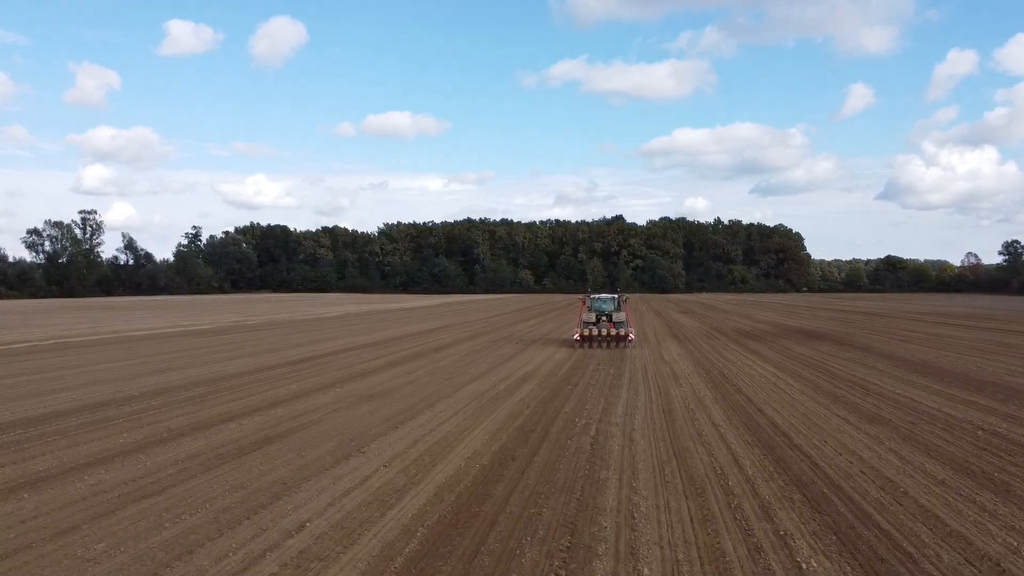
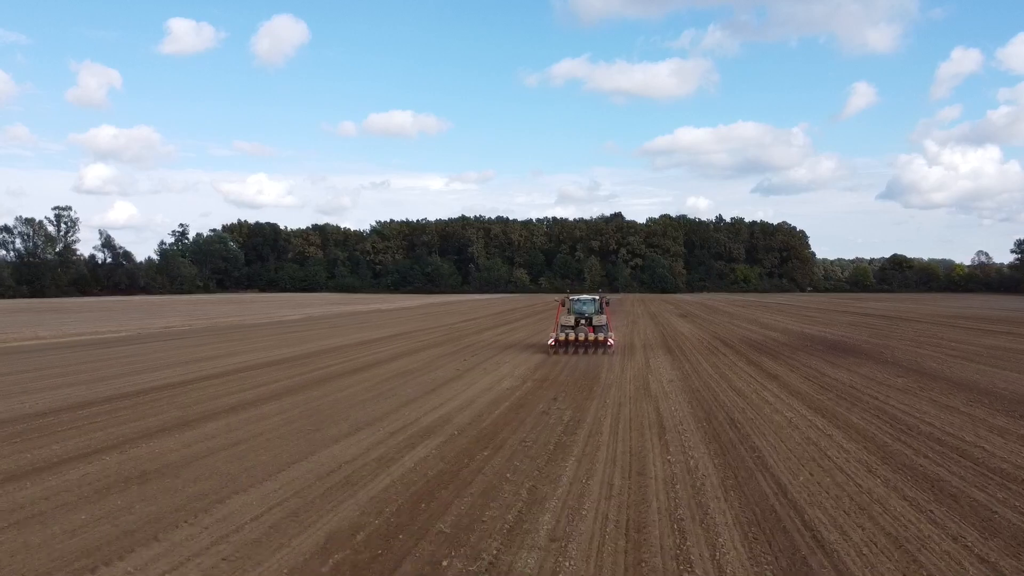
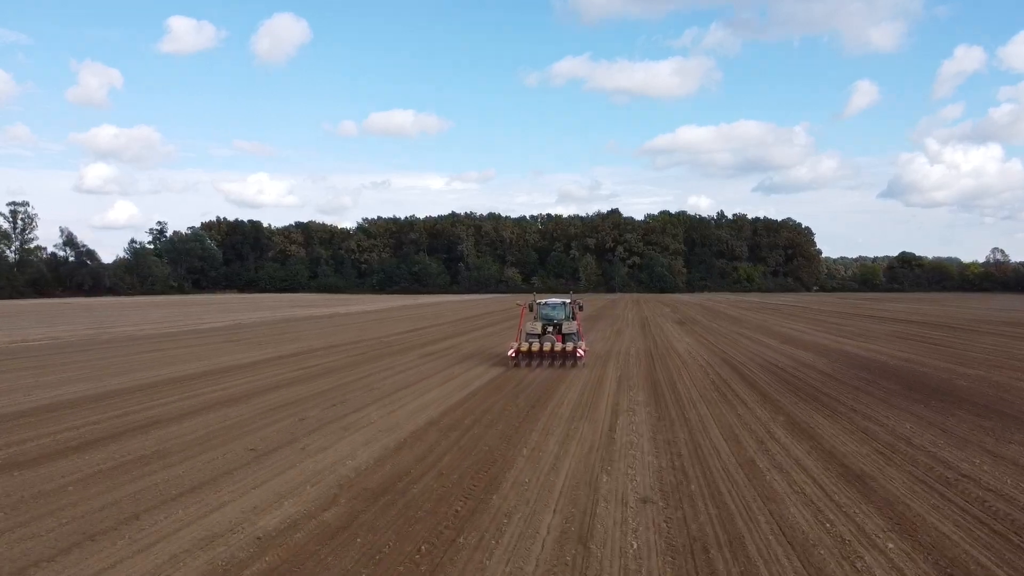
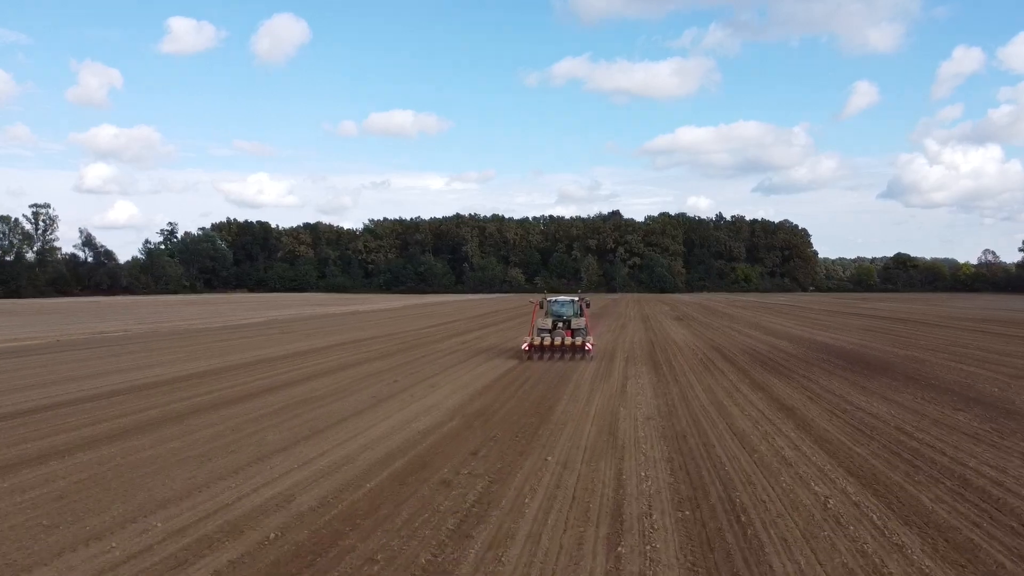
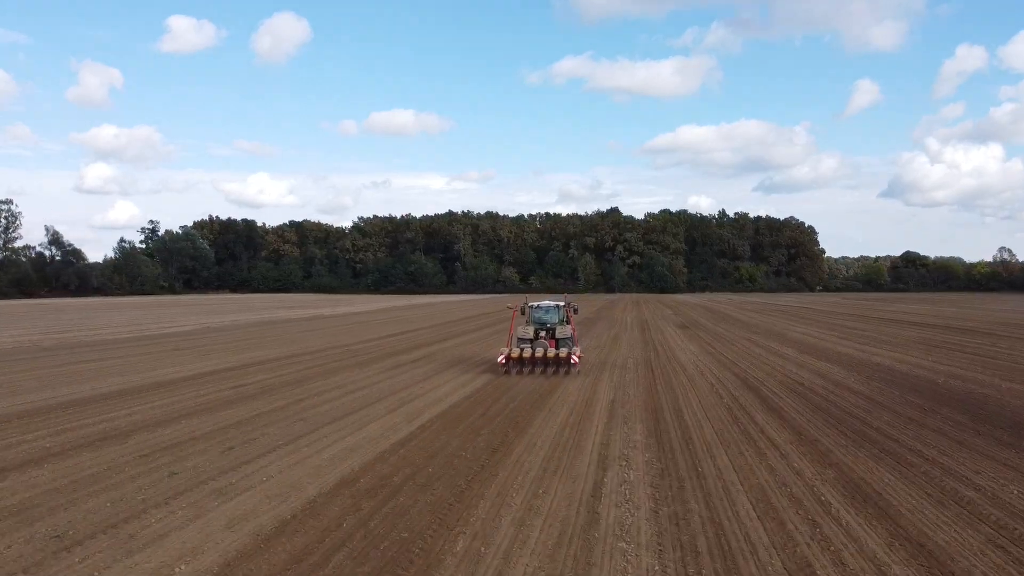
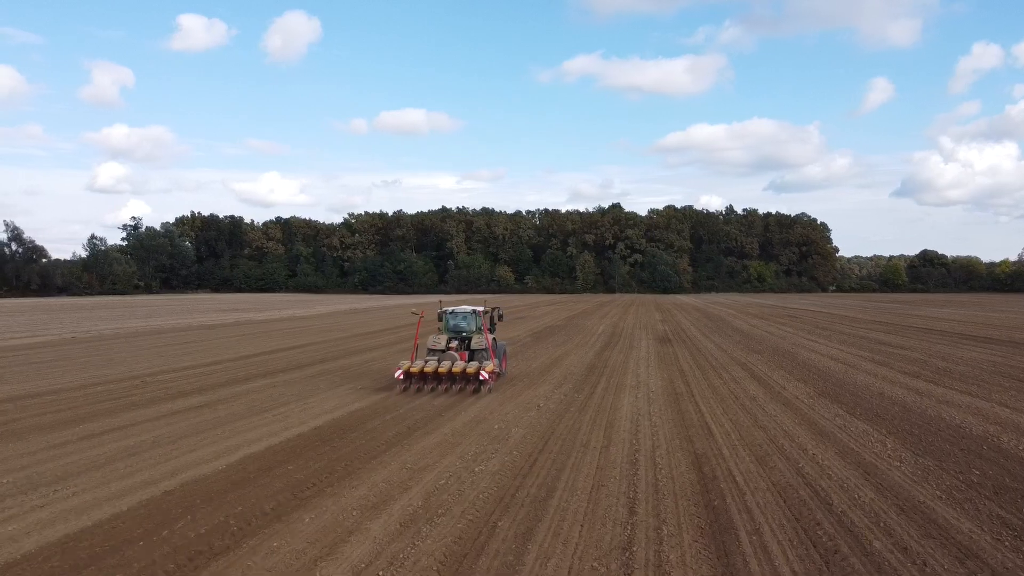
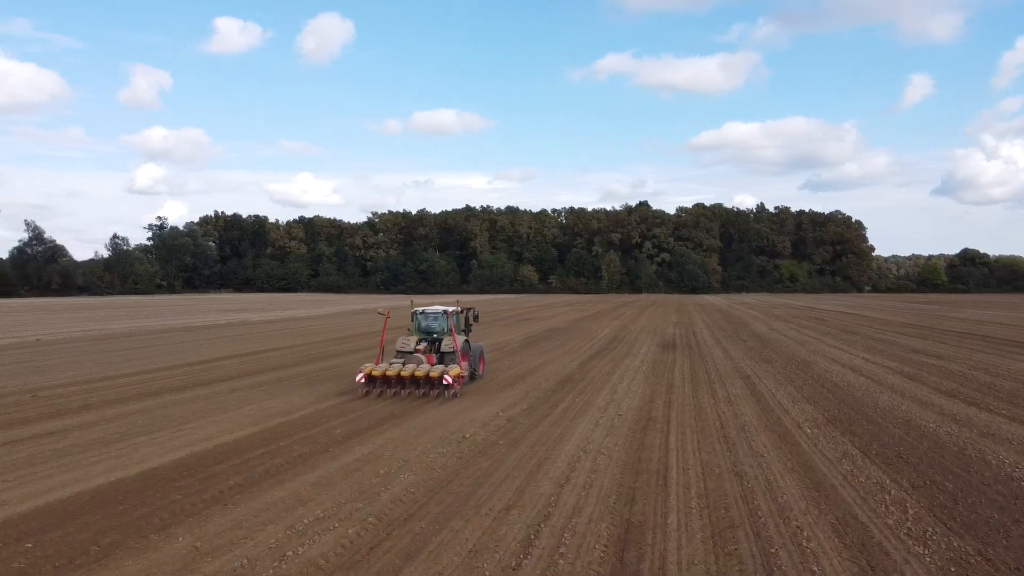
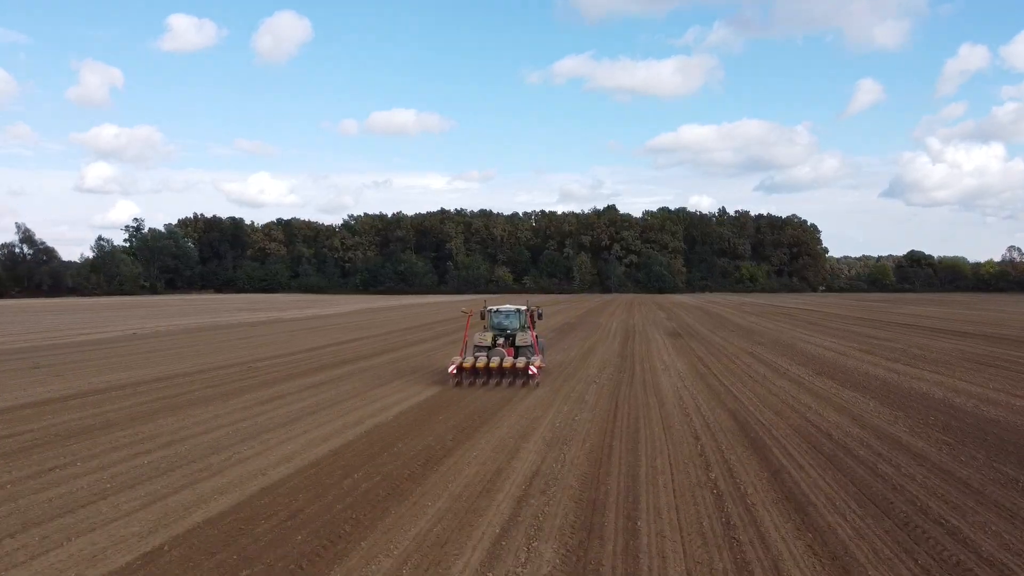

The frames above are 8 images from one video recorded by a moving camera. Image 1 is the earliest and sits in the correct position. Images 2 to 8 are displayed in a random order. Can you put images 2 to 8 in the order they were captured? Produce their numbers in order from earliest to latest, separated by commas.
2, 4, 3, 5, 8, 6, 7
